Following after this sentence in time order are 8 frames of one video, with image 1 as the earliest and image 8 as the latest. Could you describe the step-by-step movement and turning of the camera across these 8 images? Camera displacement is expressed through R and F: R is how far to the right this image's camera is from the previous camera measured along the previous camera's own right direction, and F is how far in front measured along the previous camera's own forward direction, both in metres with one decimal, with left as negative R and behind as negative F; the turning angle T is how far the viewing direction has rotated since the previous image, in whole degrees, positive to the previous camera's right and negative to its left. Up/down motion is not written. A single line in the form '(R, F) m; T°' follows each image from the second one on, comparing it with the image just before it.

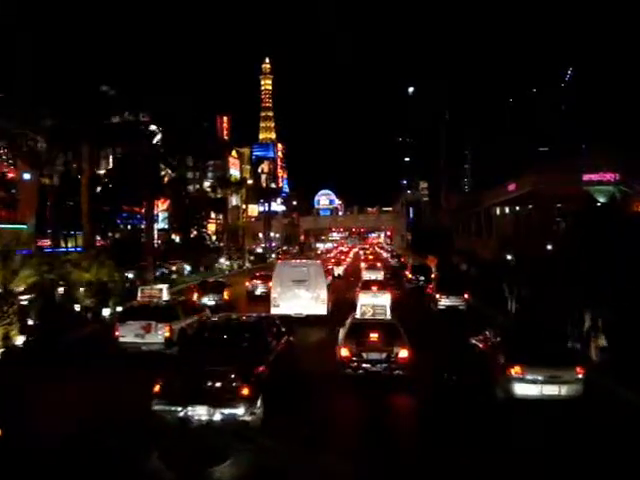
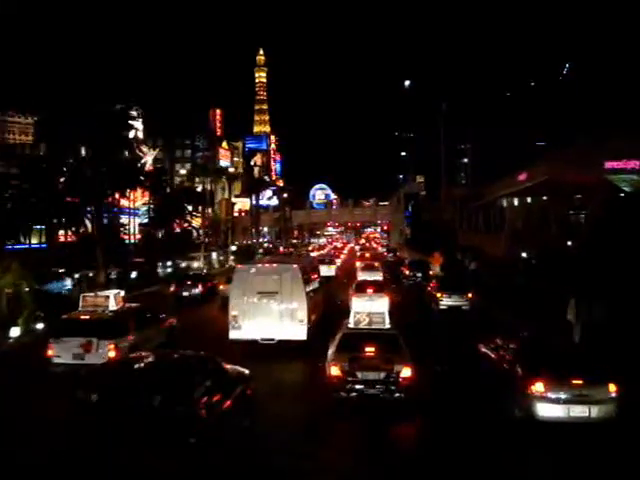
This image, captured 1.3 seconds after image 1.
(+0.1, +2.3) m; 0°
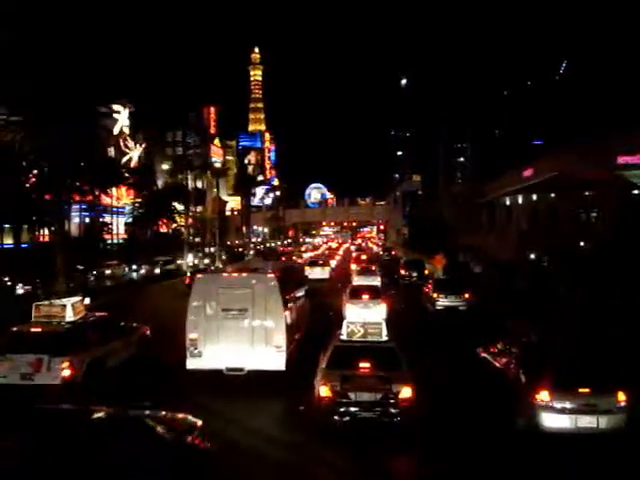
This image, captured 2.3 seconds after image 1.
(+0.1, +1.3) m; 0°
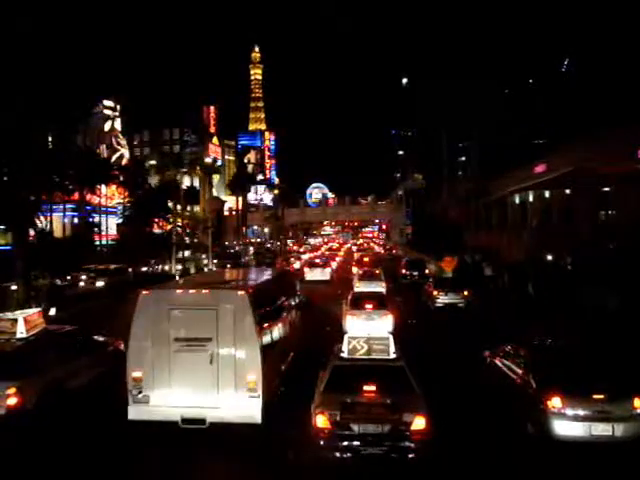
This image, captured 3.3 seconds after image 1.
(0.0, +1.2) m; 0°
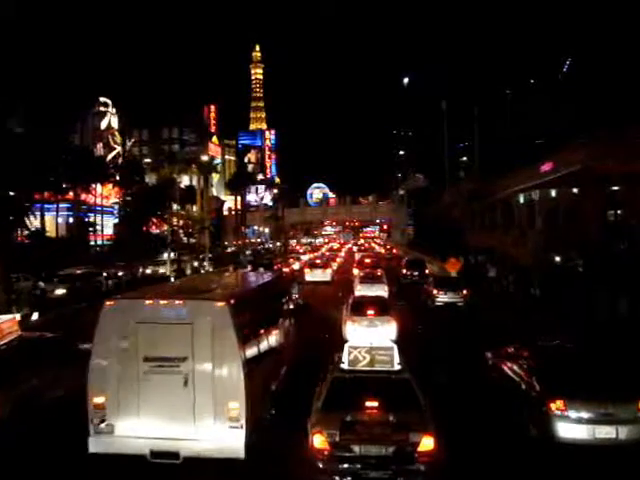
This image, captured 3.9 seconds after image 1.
(0.0, +0.5) m; 0°
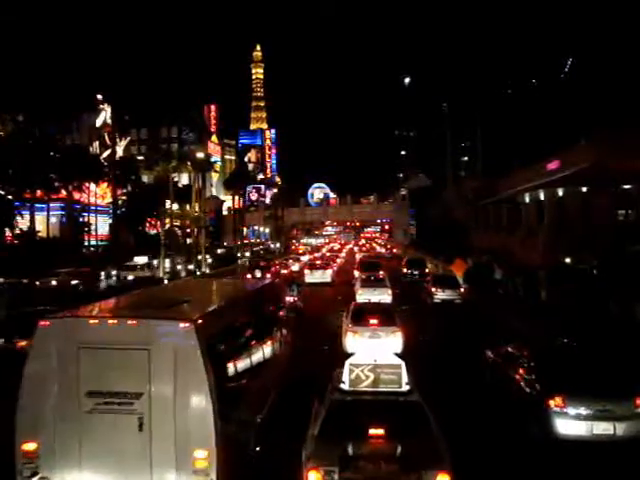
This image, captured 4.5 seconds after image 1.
(0.0, +0.6) m; 0°
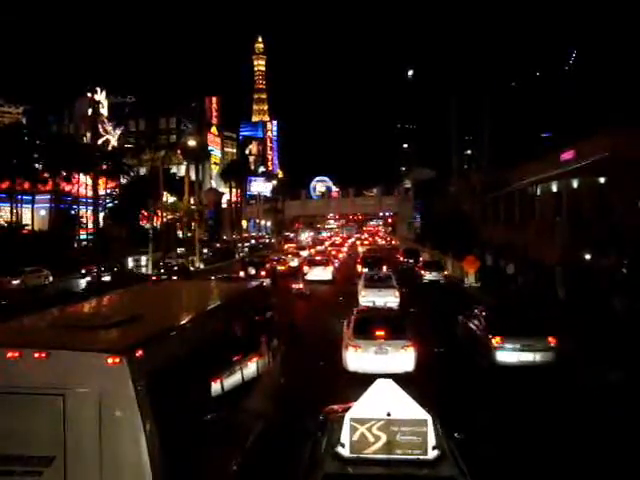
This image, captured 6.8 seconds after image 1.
(0.0, +1.0) m; 0°
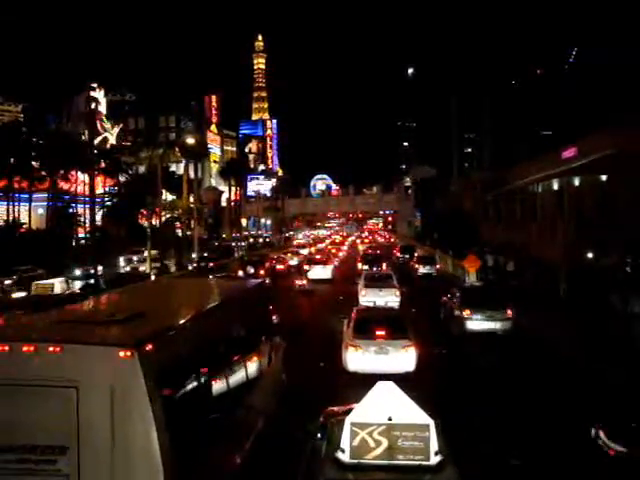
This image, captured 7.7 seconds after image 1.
(0.0, +0.1) m; 0°
